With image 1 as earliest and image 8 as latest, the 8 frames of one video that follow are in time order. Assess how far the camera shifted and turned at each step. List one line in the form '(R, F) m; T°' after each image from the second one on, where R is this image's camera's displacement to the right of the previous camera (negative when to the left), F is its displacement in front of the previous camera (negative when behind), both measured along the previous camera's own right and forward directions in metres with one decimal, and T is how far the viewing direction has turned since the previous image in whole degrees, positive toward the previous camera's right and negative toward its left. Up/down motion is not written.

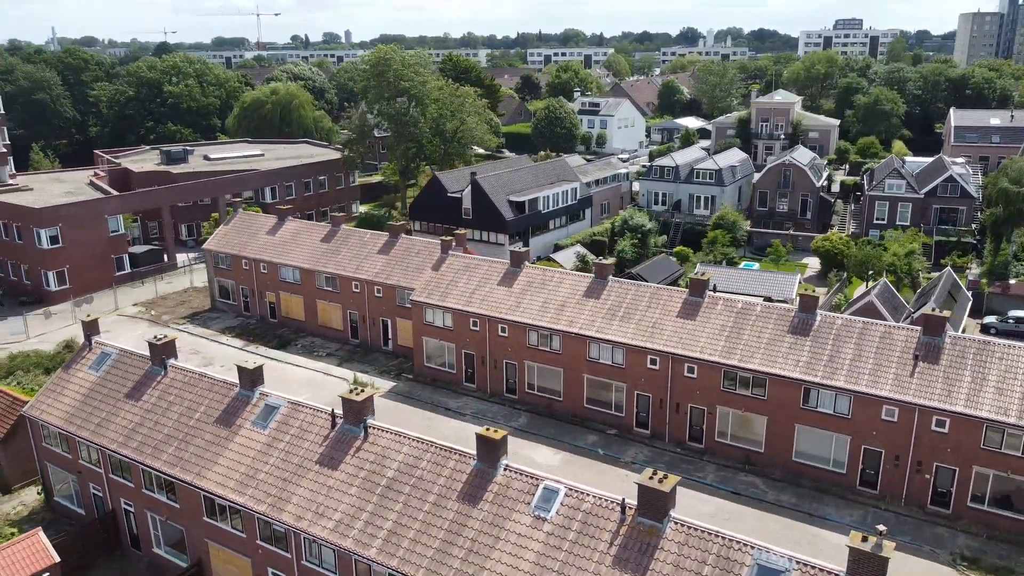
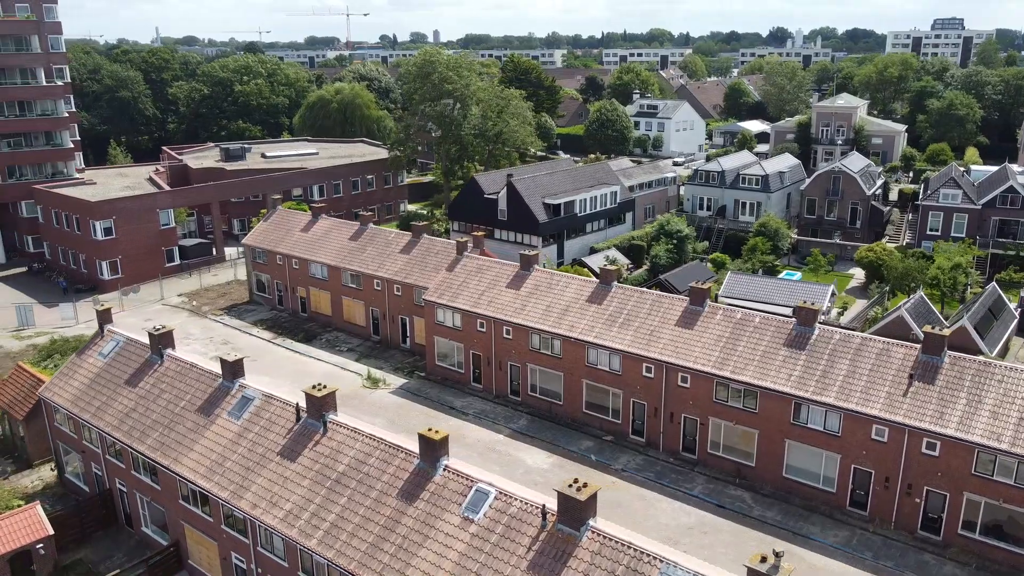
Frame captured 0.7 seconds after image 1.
(+2.9, -0.1) m; -6°
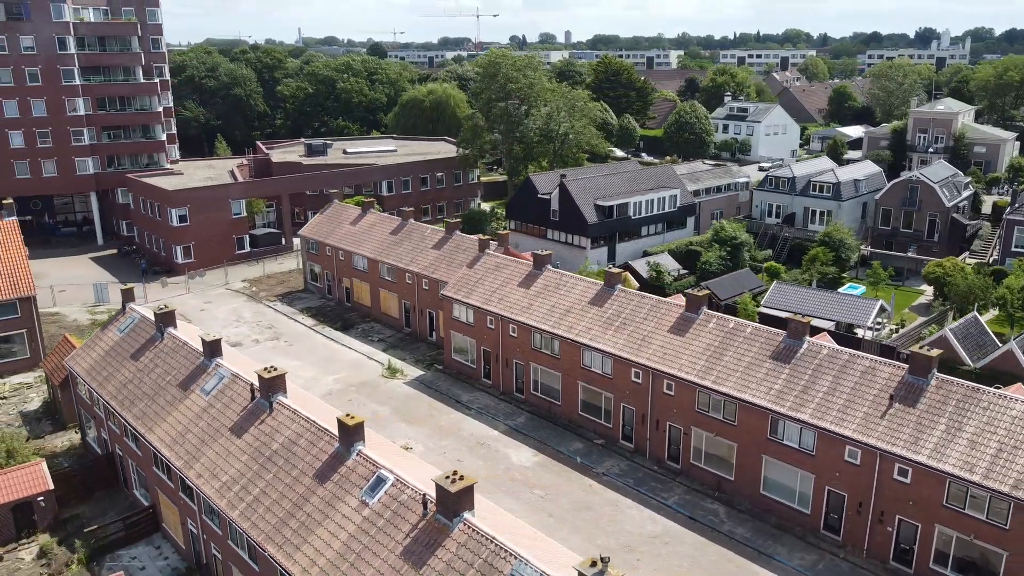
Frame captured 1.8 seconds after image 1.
(+4.4, 0.0) m; -9°
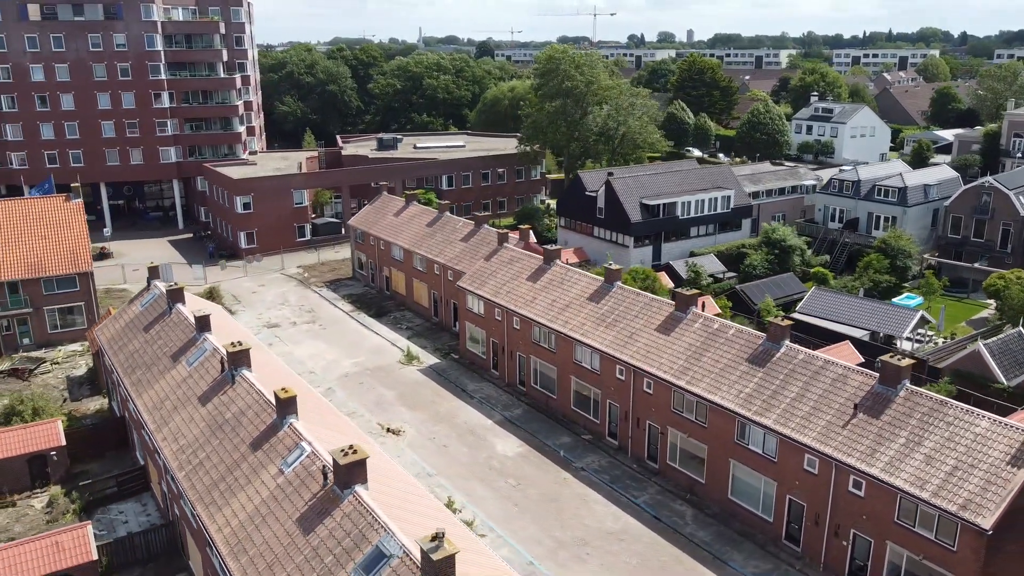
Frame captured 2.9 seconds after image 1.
(+4.2, -0.1) m; -8°
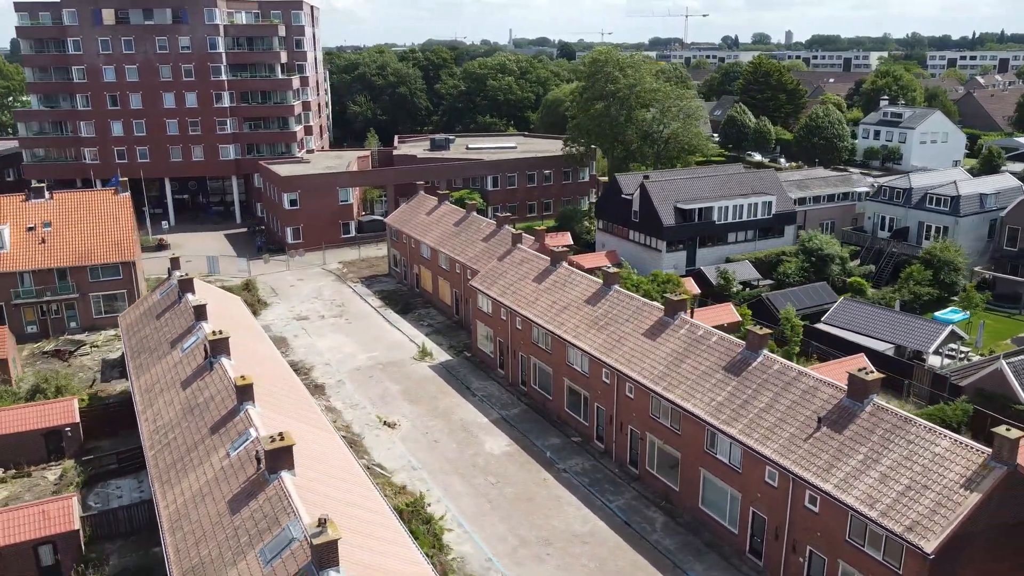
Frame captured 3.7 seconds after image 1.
(+3.3, -0.1) m; -6°
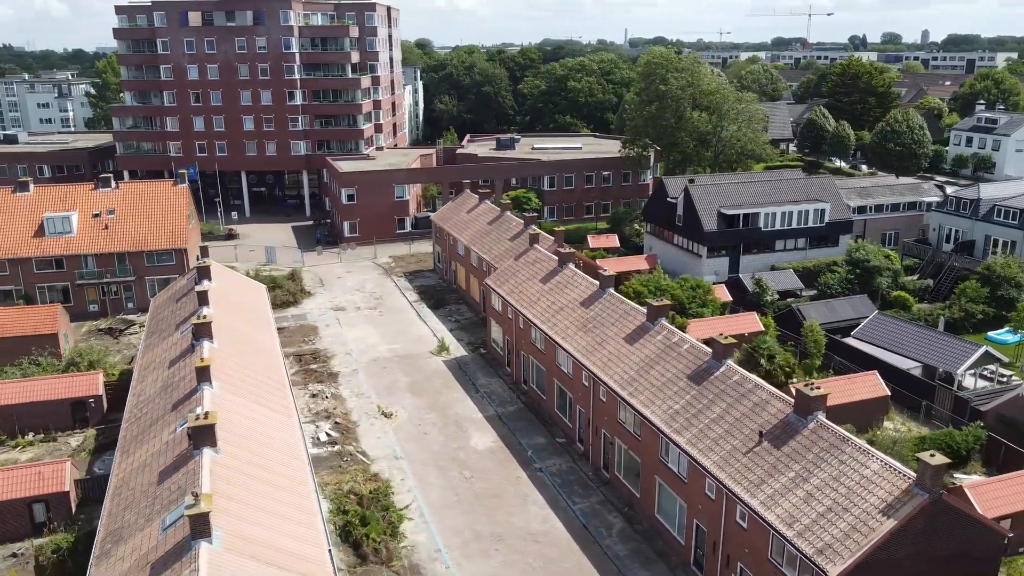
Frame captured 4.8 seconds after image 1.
(+4.2, -0.1) m; -8°
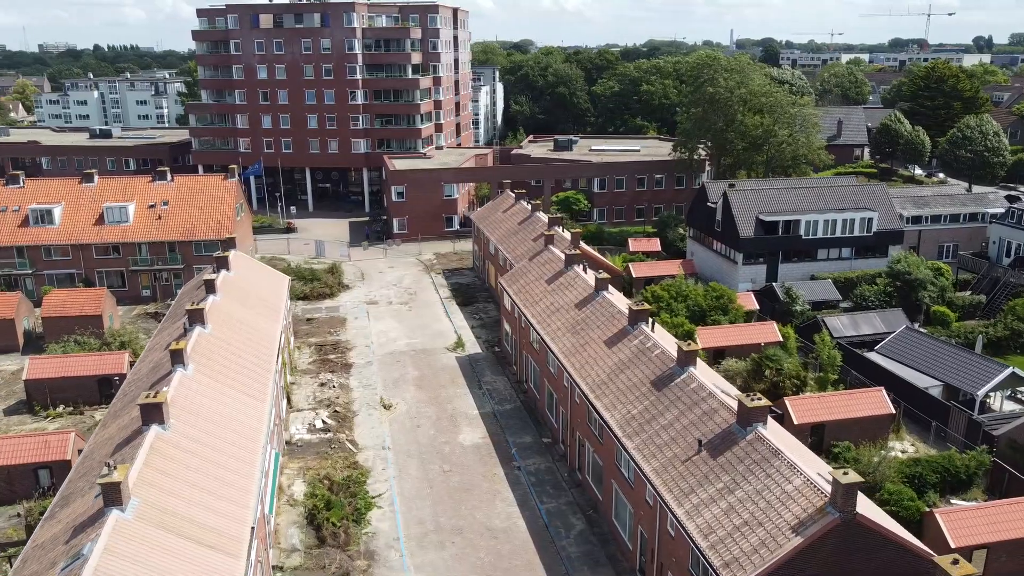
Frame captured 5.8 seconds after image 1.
(+3.8, -0.1) m; -7°
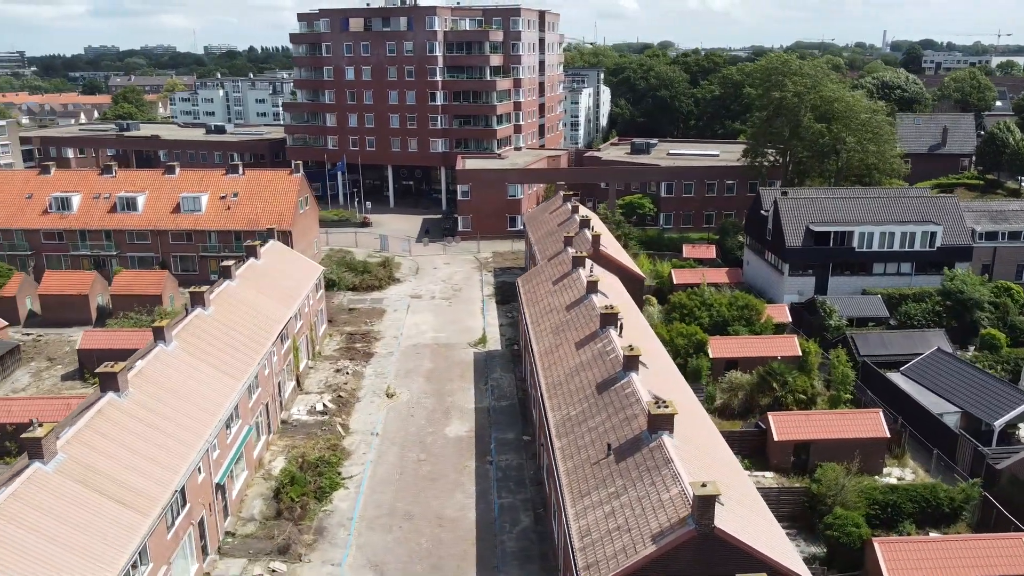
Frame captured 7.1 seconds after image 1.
(+5.2, -0.1) m; -9°
